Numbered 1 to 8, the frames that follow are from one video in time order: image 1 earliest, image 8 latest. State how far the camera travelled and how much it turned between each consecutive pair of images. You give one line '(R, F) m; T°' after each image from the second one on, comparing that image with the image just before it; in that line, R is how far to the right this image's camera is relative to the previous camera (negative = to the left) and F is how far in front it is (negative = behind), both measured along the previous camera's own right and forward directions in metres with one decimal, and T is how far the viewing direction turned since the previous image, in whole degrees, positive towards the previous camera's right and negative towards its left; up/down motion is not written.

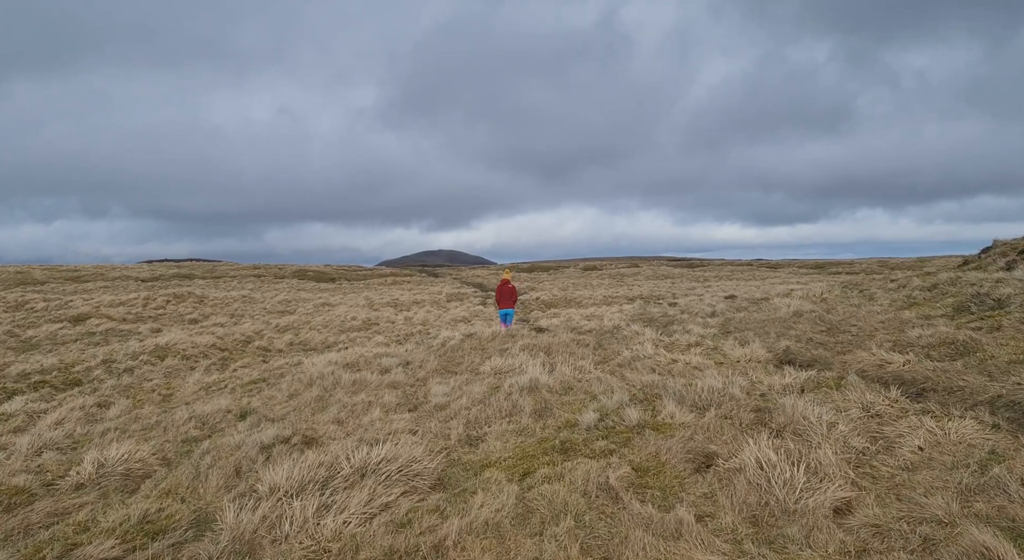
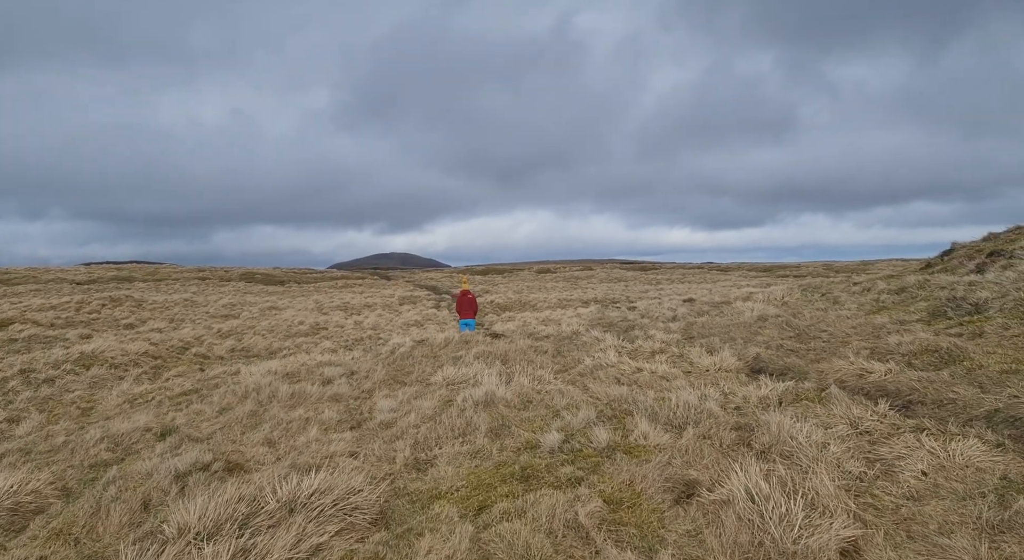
(0.0, +0.9) m; +4°
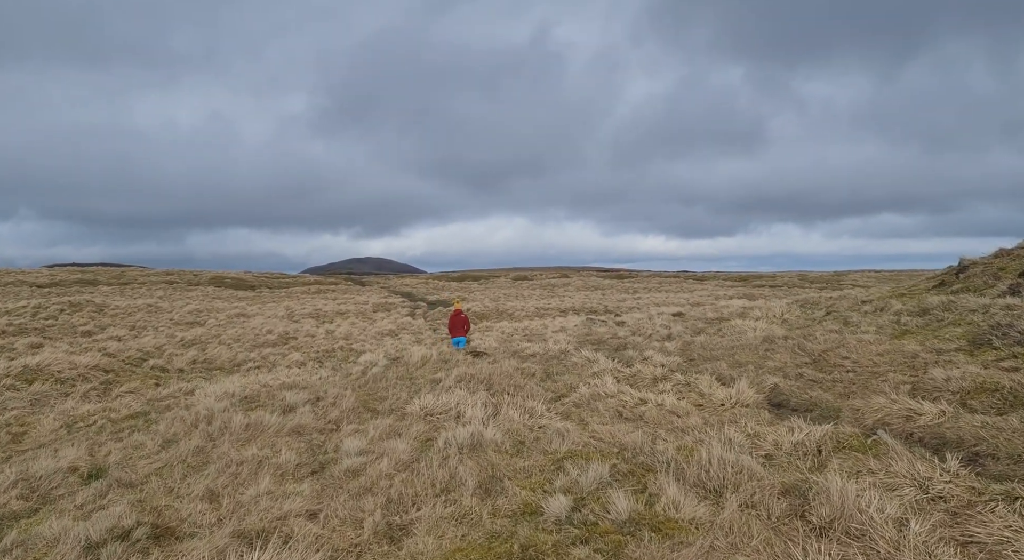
(-0.2, +1.3) m; +2°
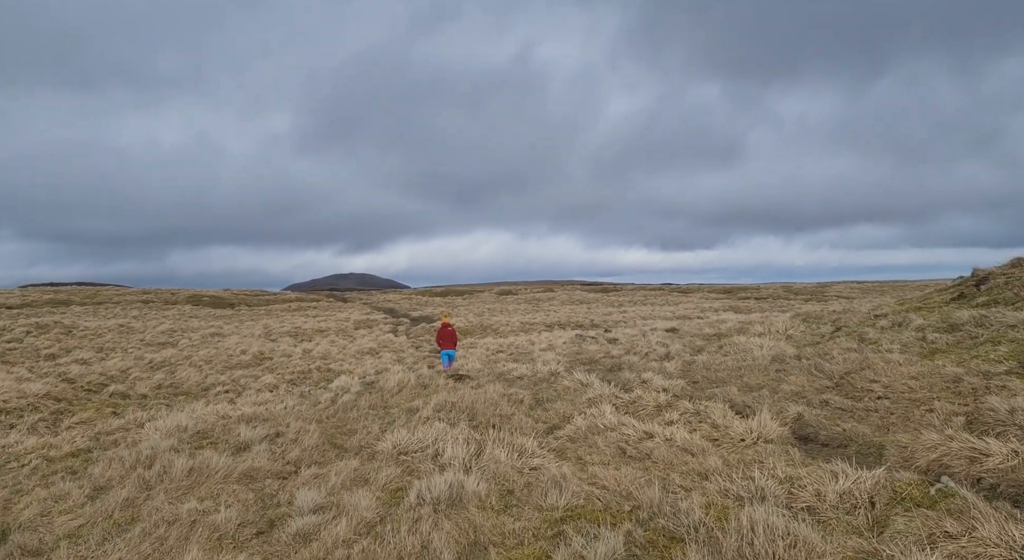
(0.0, +1.2) m; +2°
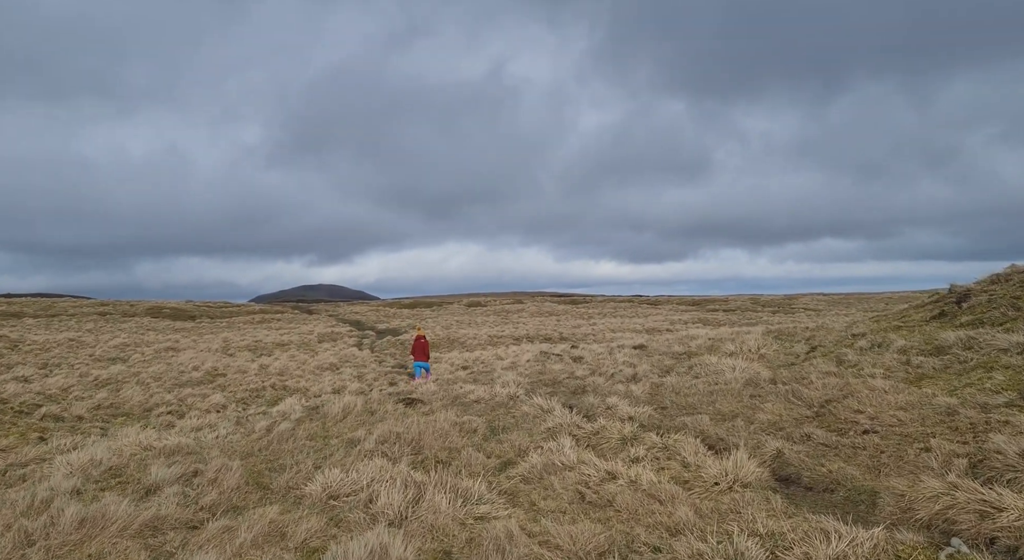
(+0.3, +1.0) m; +3°
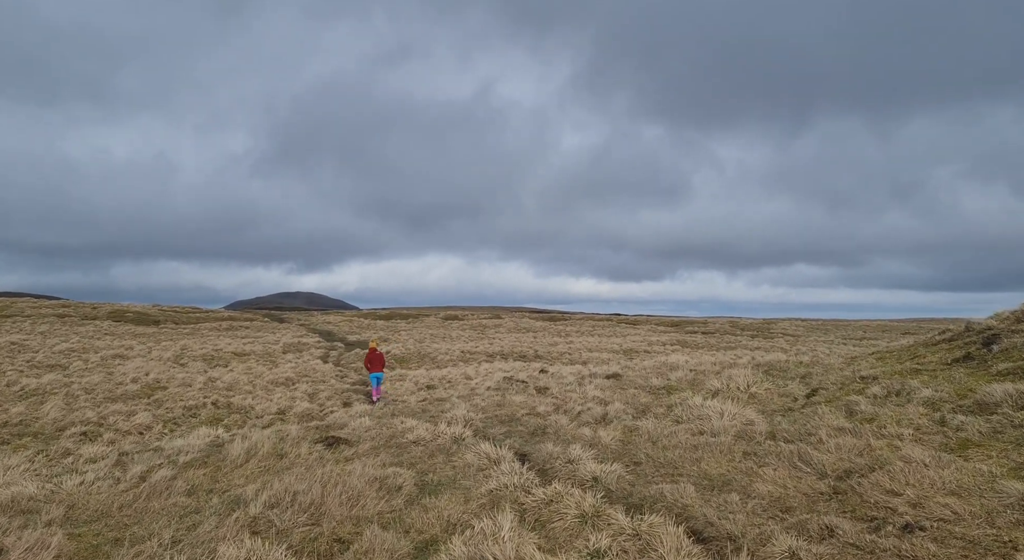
(+0.6, +2.1) m; +2°
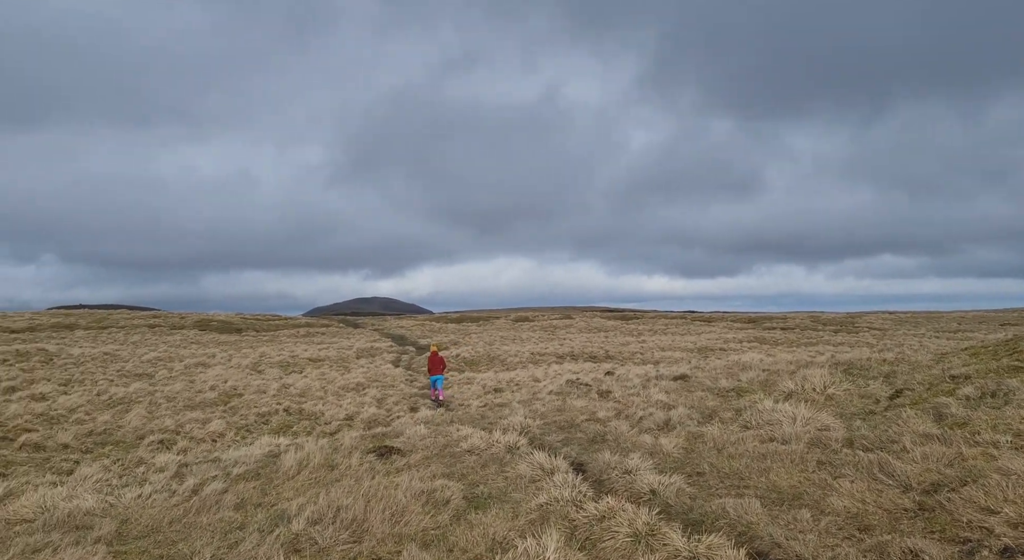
(+0.3, +0.4) m; -6°
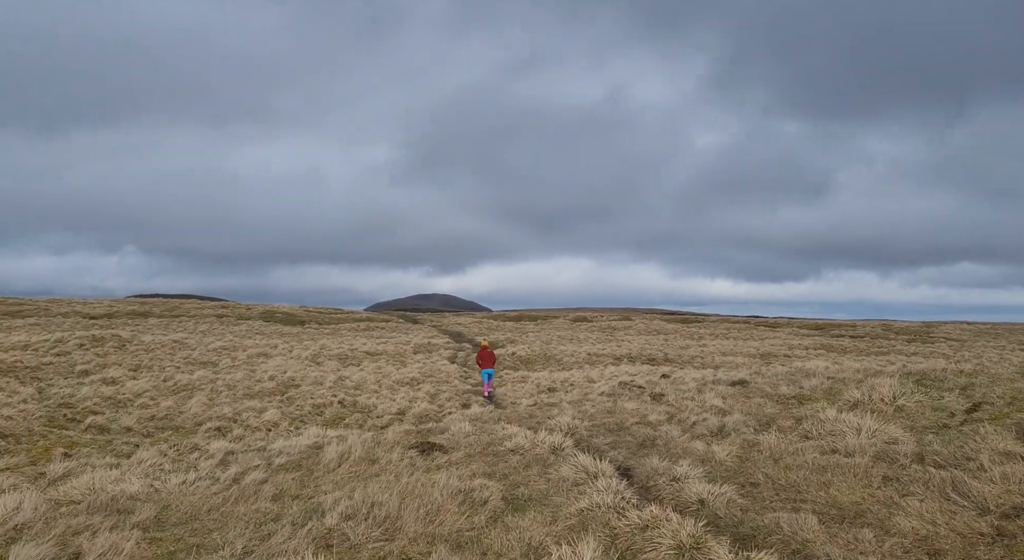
(+0.1, +0.3) m; -5°
